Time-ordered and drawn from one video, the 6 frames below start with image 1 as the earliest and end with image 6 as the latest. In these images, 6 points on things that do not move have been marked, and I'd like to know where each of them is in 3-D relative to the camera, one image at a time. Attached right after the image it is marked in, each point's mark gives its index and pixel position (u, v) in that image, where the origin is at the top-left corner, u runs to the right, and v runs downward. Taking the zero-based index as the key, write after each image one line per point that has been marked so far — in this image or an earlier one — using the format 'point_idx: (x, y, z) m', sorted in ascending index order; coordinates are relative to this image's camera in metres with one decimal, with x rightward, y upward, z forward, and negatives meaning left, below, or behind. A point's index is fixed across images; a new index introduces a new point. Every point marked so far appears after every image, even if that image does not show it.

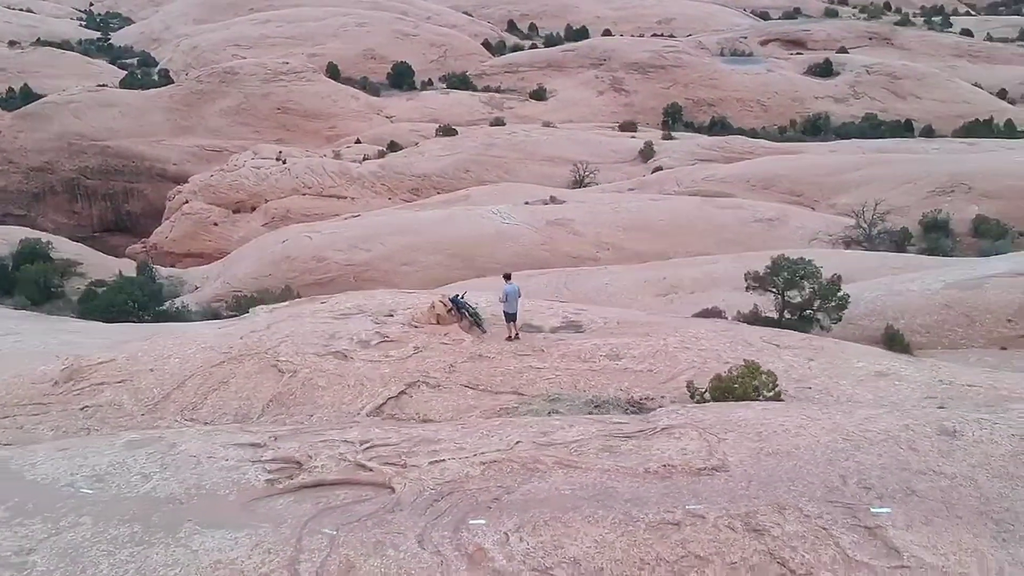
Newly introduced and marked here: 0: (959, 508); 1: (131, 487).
0: (+2.2, -1.1, +4.8) m
1: (-2.1, -1.1, +5.6) m
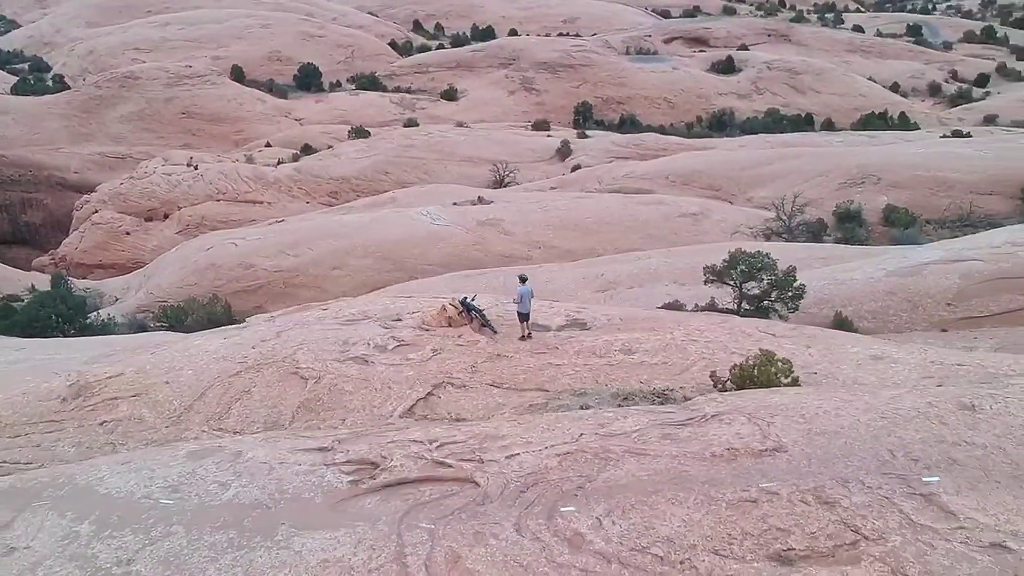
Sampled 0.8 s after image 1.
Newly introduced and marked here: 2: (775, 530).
0: (+2.6, -1.0, +5.4) m
1: (-1.7, -1.2, +5.7) m
2: (+1.3, -1.2, +5.0) m
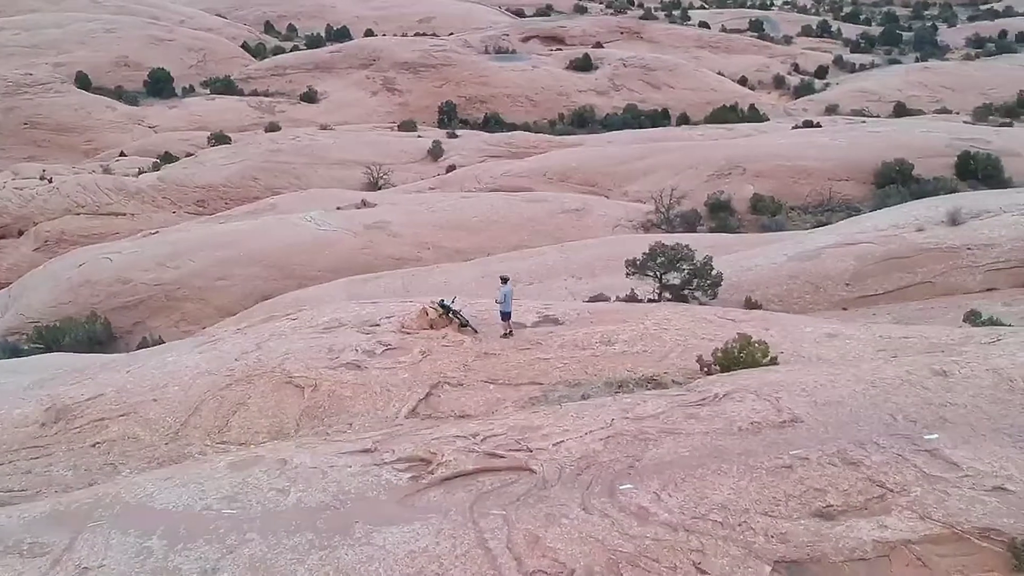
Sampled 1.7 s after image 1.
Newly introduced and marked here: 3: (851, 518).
0: (+2.9, -0.9, +6.2) m
1: (-1.4, -1.3, +5.9) m
2: (+1.7, -1.2, +5.6) m
3: (+1.9, -1.3, +5.5) m
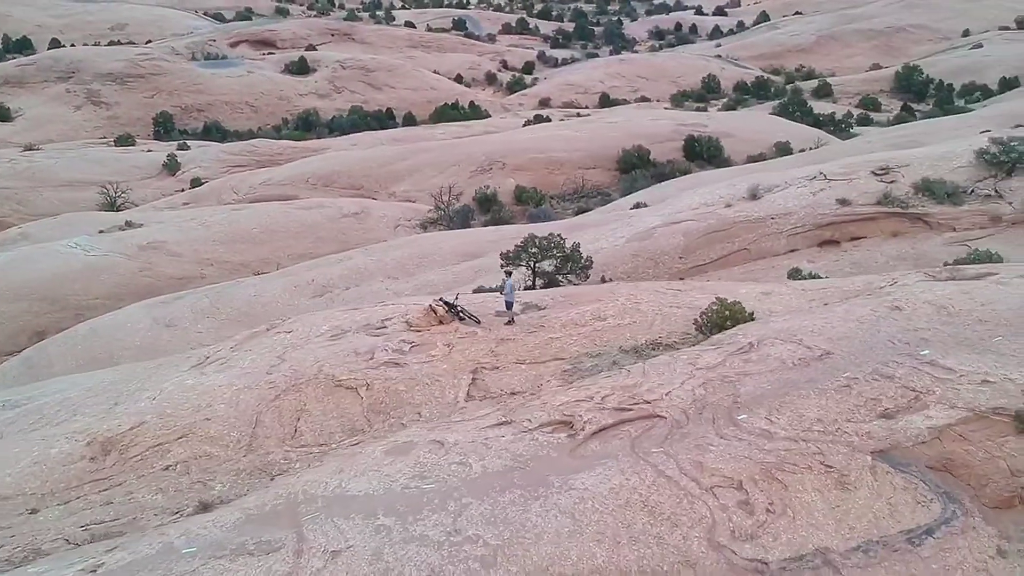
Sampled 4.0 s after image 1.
0: (+3.7, -0.5, +8.4) m
1: (-0.3, -1.3, +6.9) m
2: (+2.7, -0.9, +7.5) m
3: (+2.9, -0.9, +7.4) m
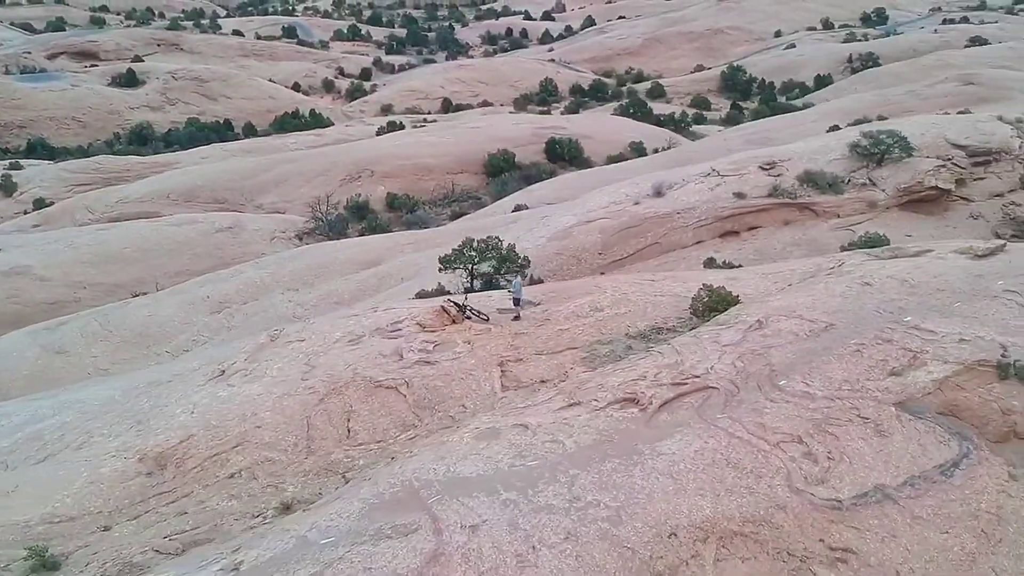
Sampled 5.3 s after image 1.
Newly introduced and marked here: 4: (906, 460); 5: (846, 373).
0: (+4.1, -0.2, +9.8) m
1: (+0.4, -1.3, +7.7) m
2: (+3.3, -0.7, +8.8) m
3: (+3.5, -0.7, +8.7) m
4: (+3.1, -1.3, +7.7) m
5: (+2.9, -0.7, +8.6) m
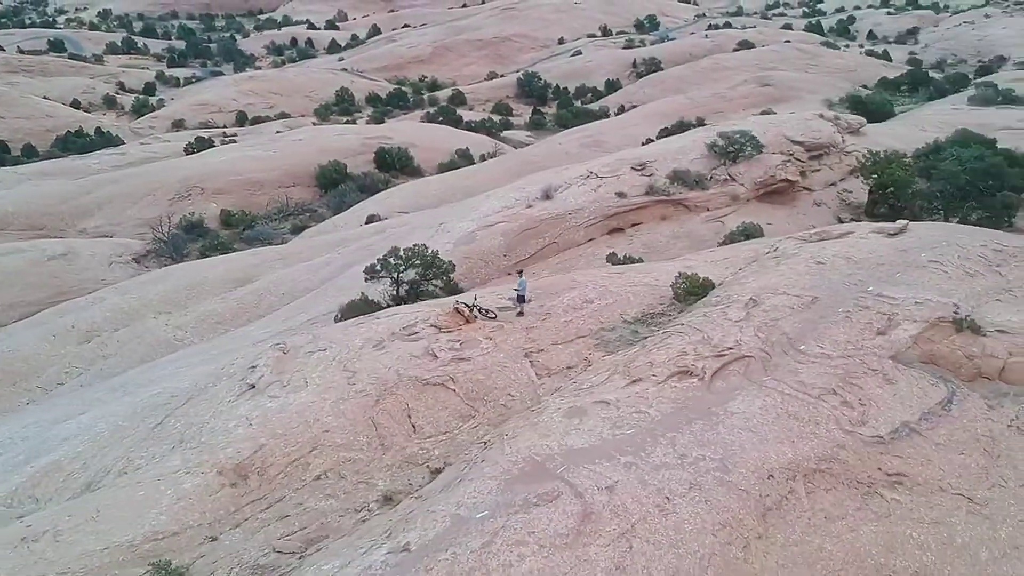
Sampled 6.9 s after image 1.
0: (+4.3, +0.1, +11.7) m
1: (+1.2, -1.2, +8.9) m
2: (+3.8, -0.4, +10.6) m
3: (+4.0, -0.4, +10.5) m
4: (+3.9, -1.1, +9.5) m
5: (+3.4, -0.5, +10.3) m
